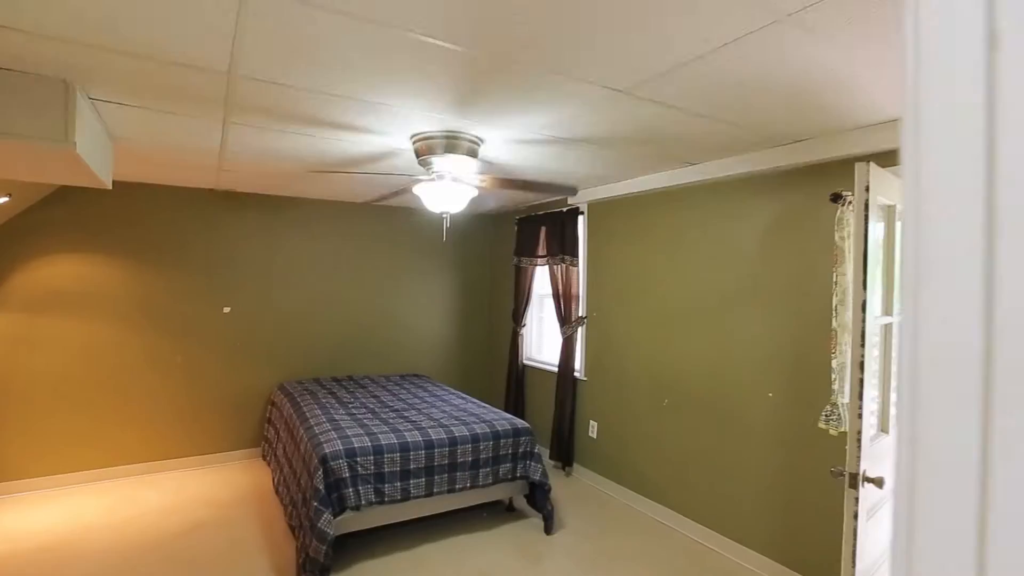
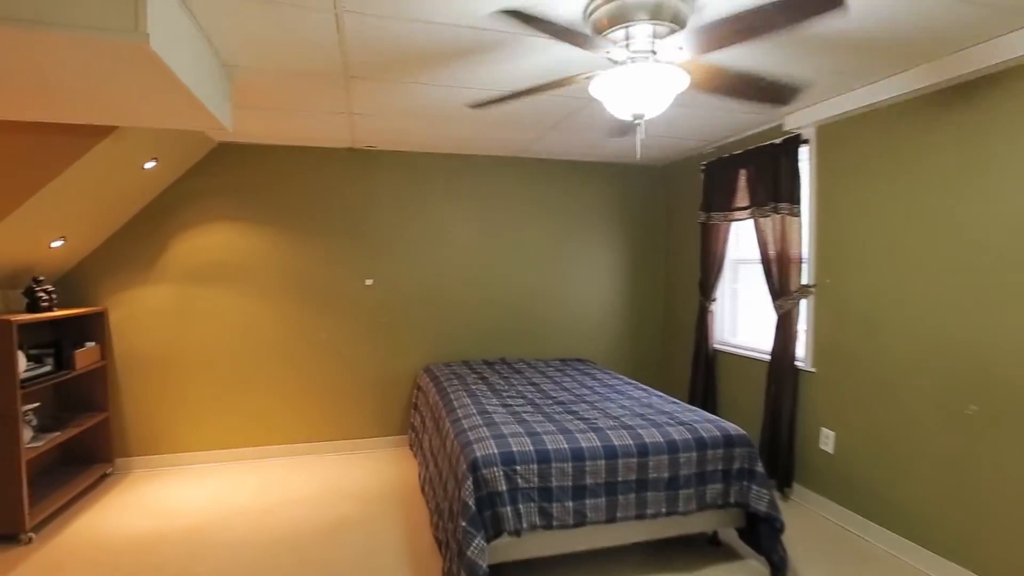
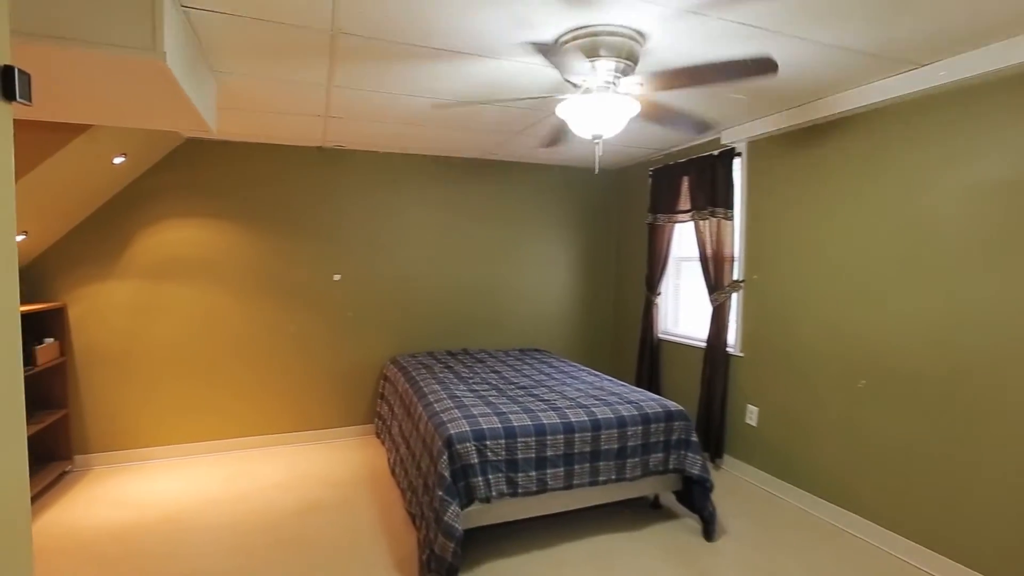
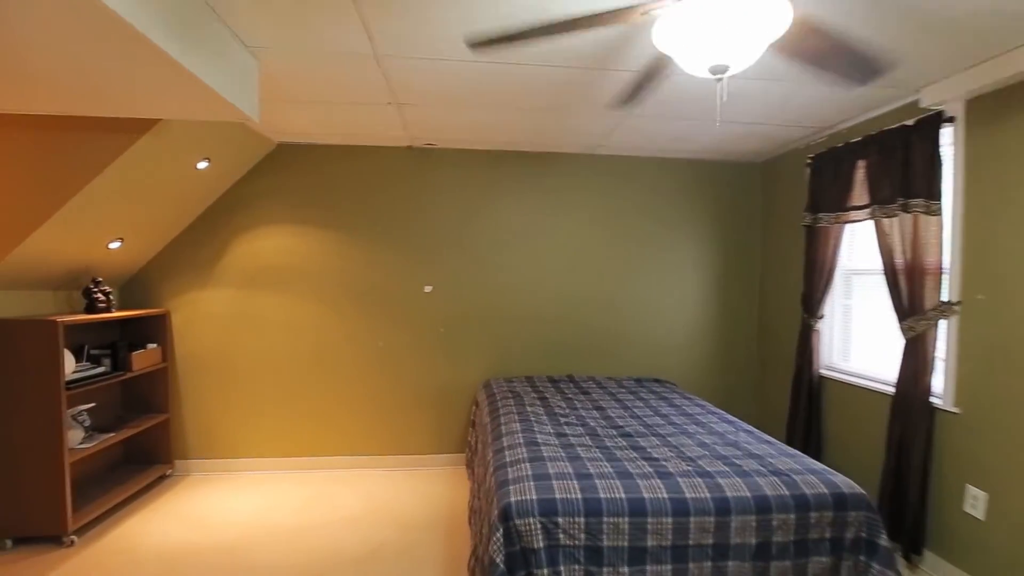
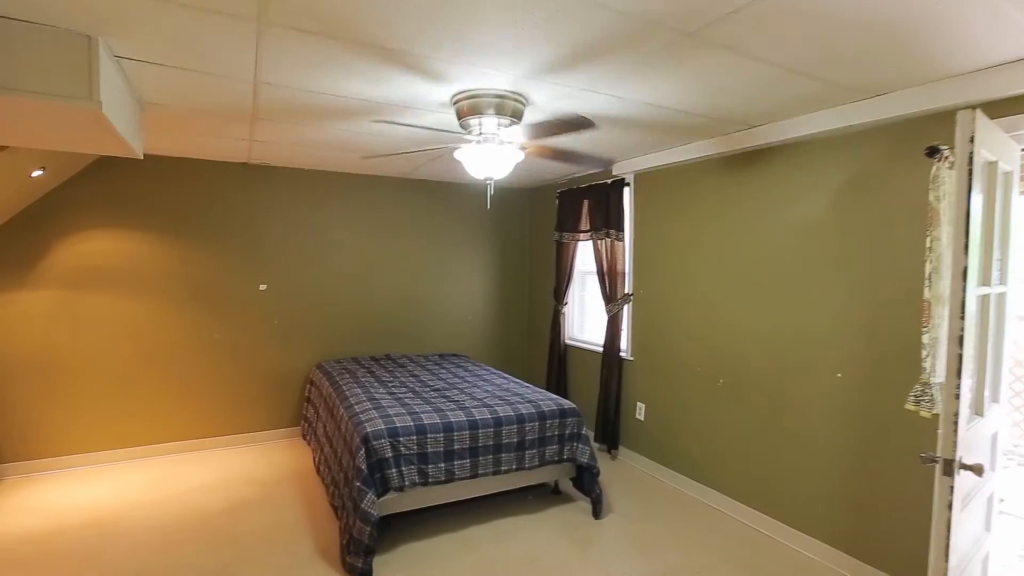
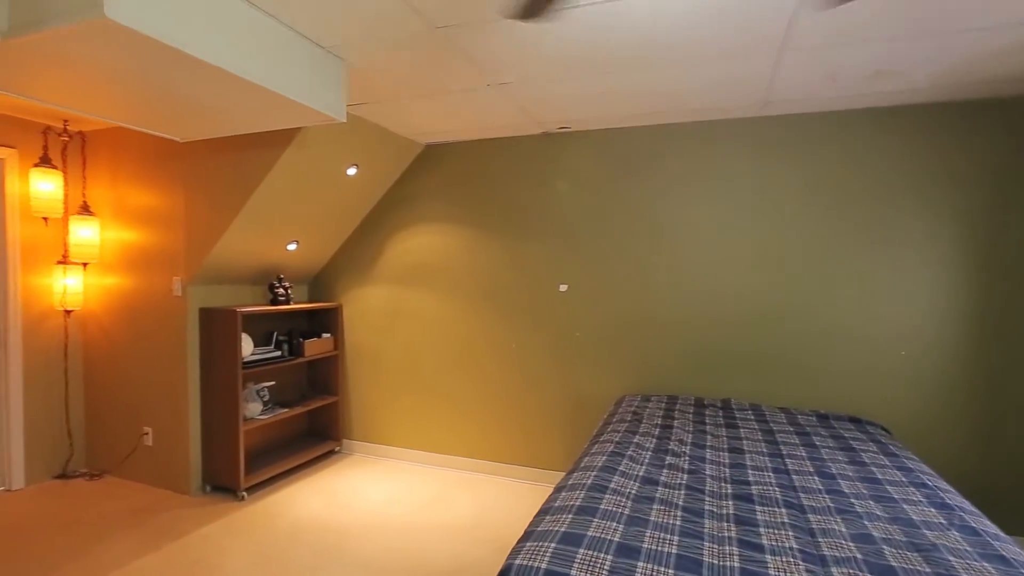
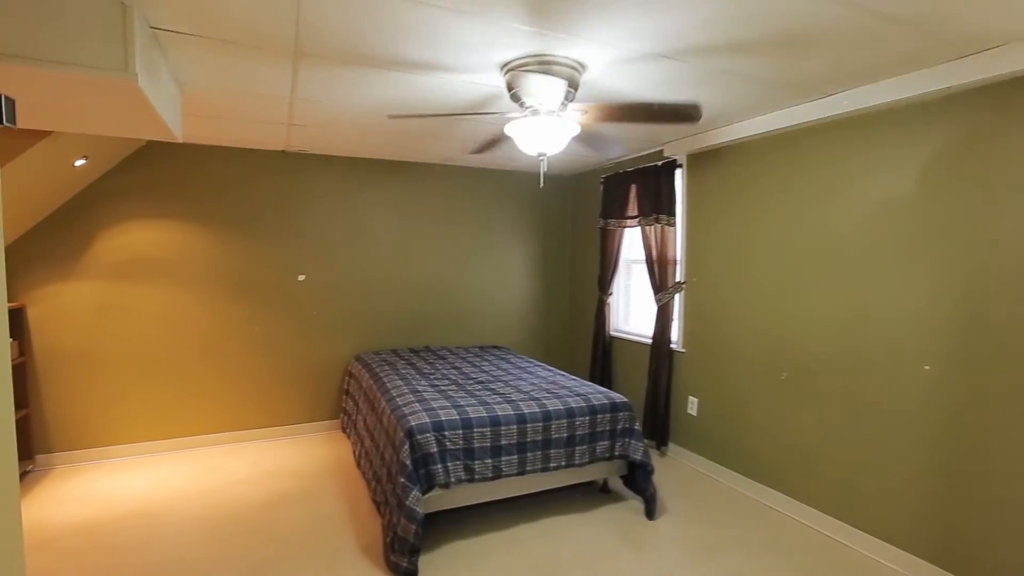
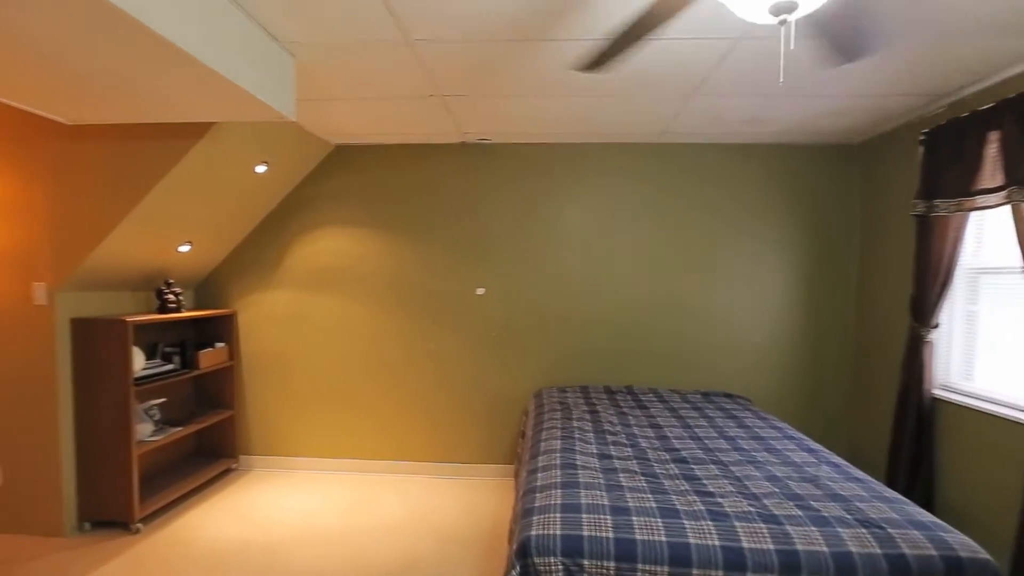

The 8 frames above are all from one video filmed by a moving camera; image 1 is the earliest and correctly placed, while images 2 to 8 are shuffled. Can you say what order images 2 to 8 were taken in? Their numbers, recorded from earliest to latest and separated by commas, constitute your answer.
5, 7, 3, 2, 4, 8, 6
